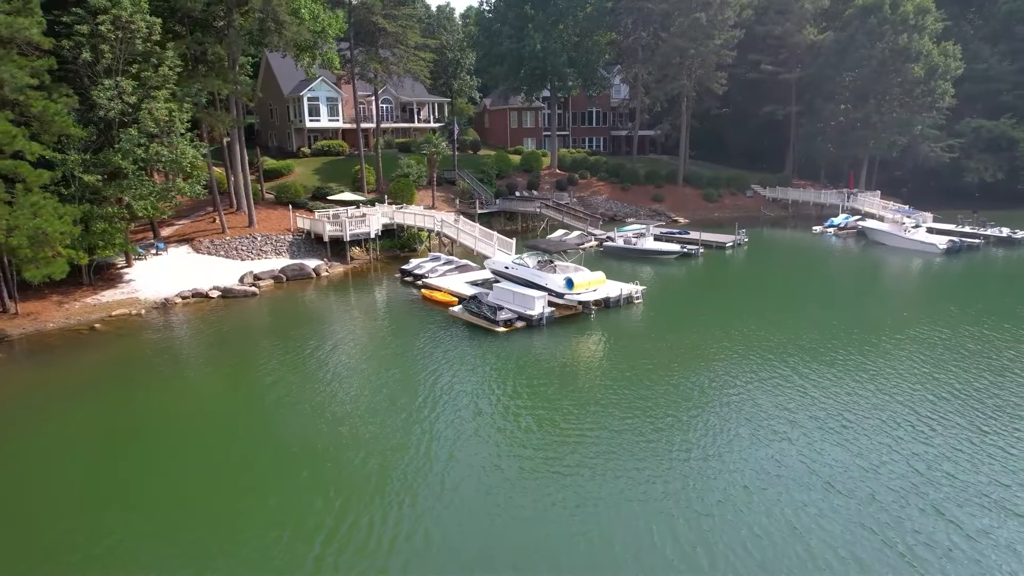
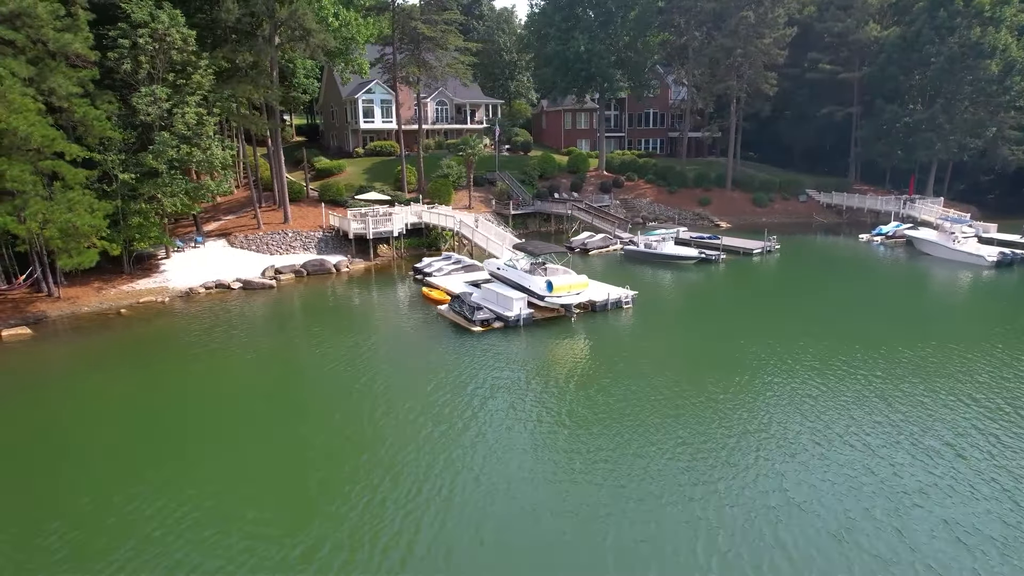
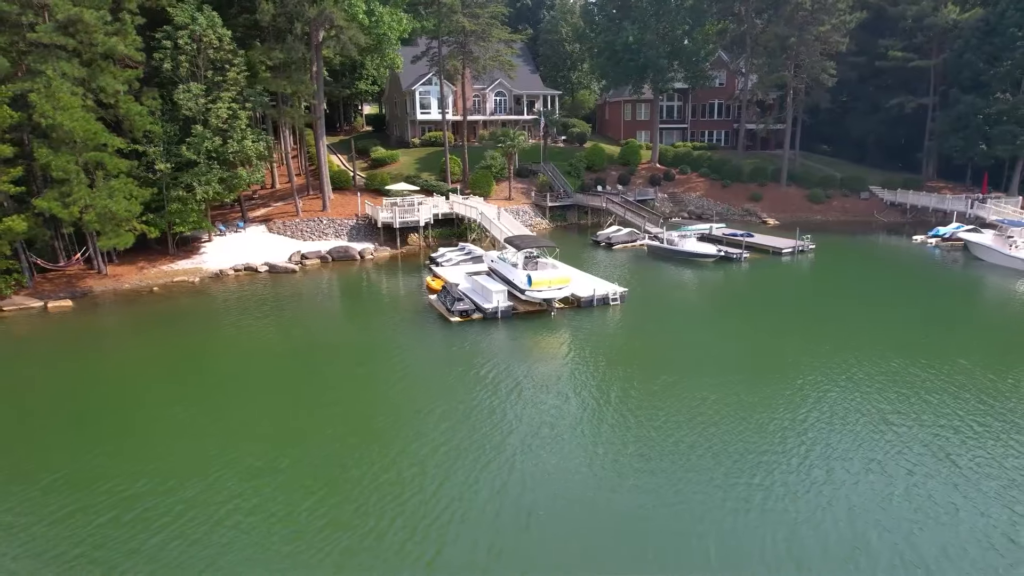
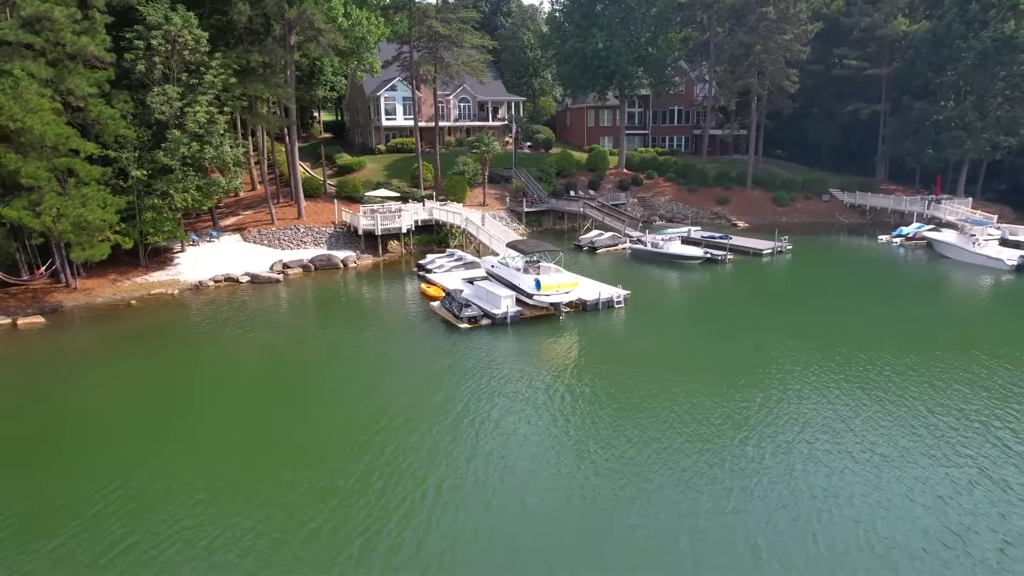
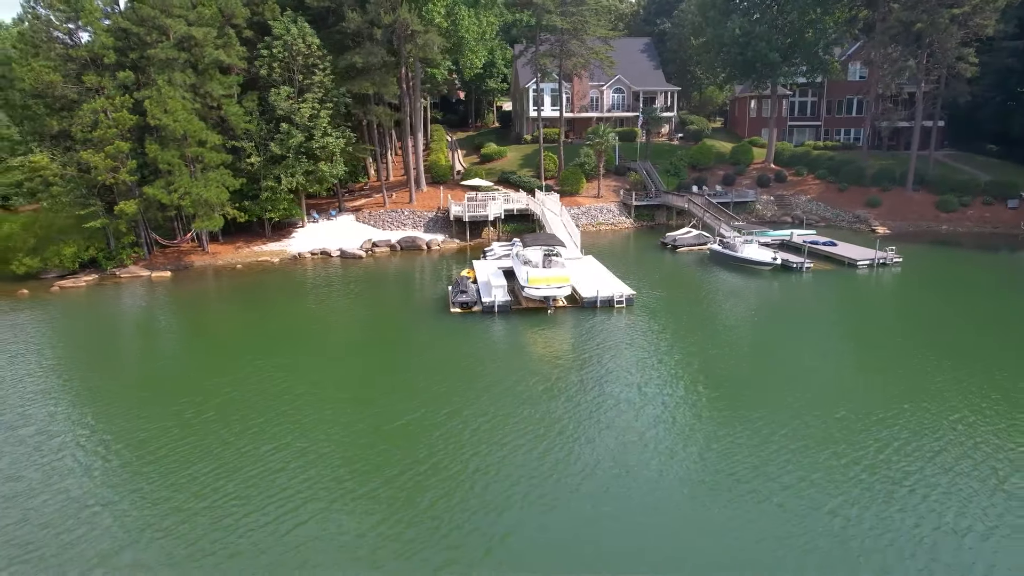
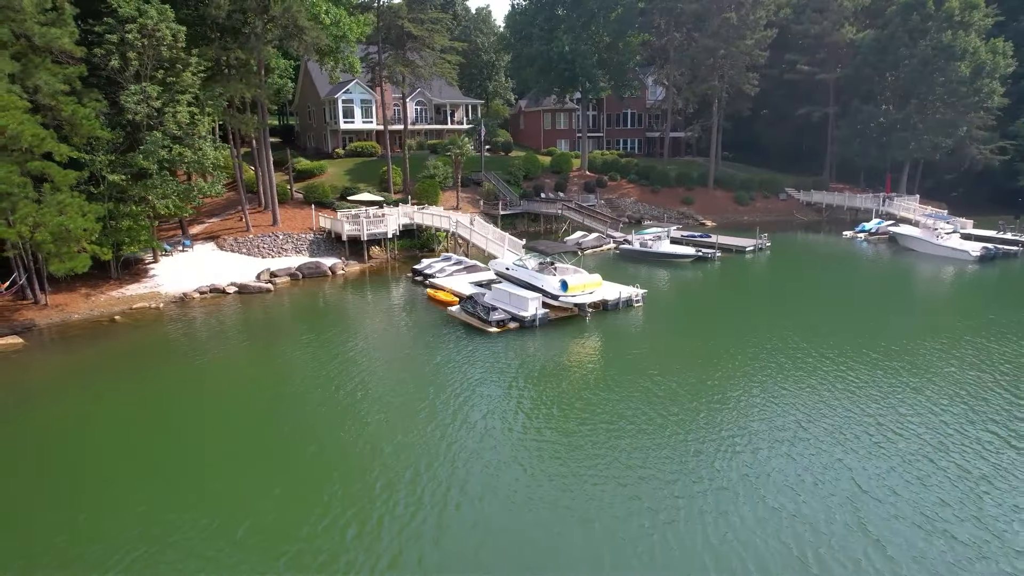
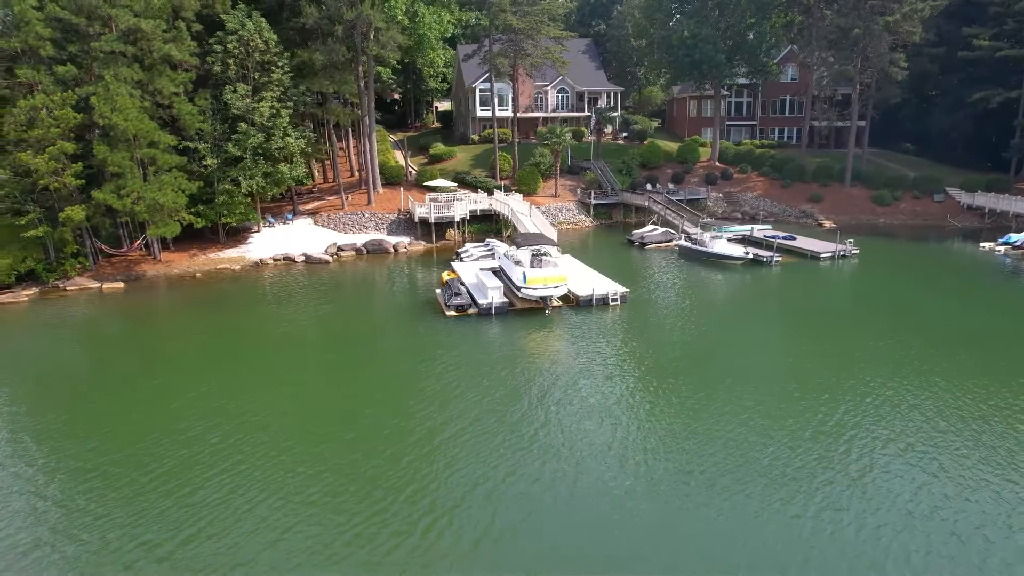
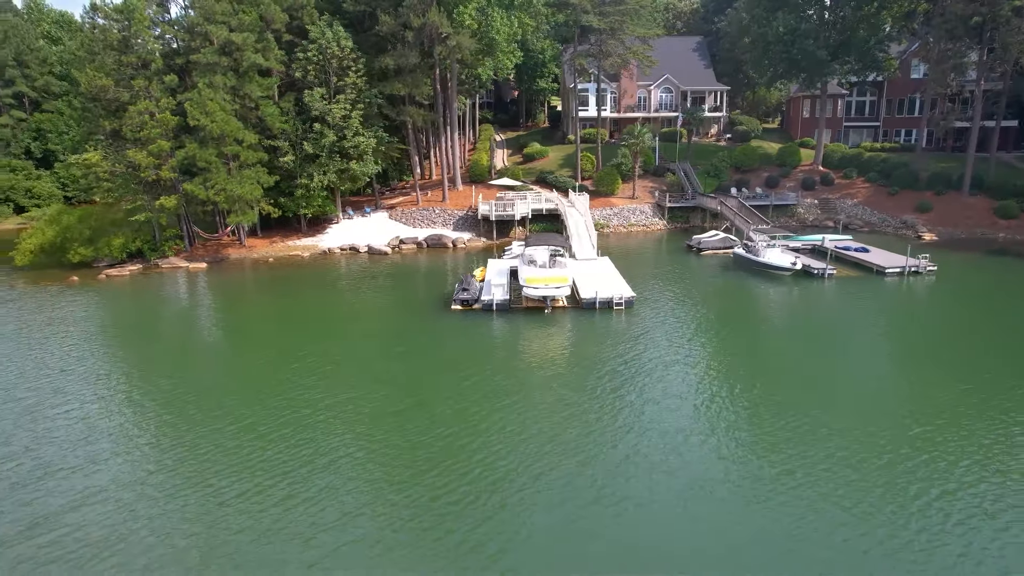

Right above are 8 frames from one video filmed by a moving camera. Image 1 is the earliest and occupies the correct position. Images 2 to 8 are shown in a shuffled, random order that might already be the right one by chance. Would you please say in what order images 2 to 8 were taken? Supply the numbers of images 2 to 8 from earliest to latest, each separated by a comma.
6, 2, 4, 3, 7, 5, 8
